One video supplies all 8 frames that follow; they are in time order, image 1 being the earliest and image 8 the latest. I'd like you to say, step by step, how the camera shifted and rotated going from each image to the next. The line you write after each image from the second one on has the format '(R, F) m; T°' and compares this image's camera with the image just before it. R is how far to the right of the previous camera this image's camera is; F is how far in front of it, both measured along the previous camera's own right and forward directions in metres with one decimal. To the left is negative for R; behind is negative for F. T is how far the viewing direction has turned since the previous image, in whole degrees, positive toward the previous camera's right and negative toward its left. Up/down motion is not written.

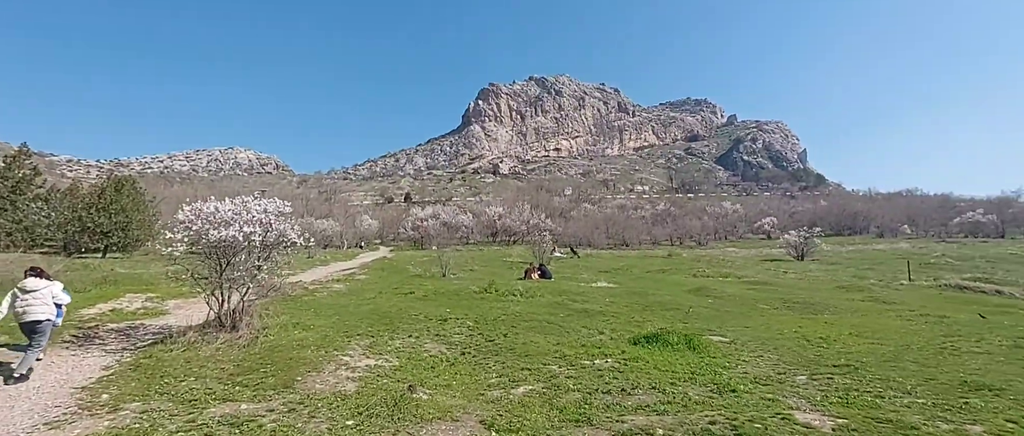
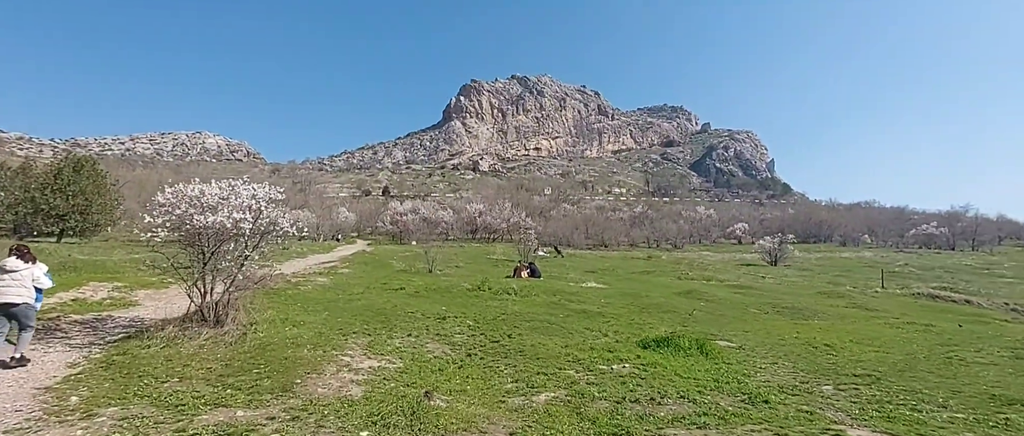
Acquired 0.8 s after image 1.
(-0.9, +0.5) m; +3°
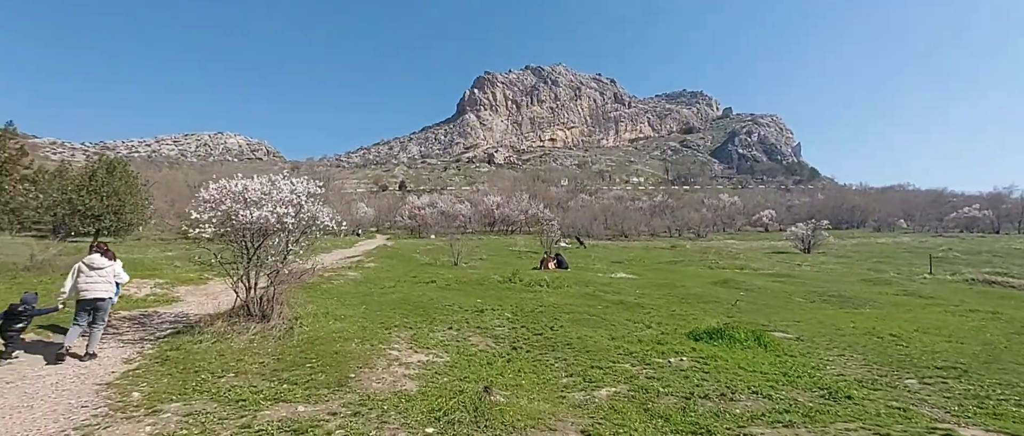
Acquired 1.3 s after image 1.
(-0.7, +0.4) m; -2°
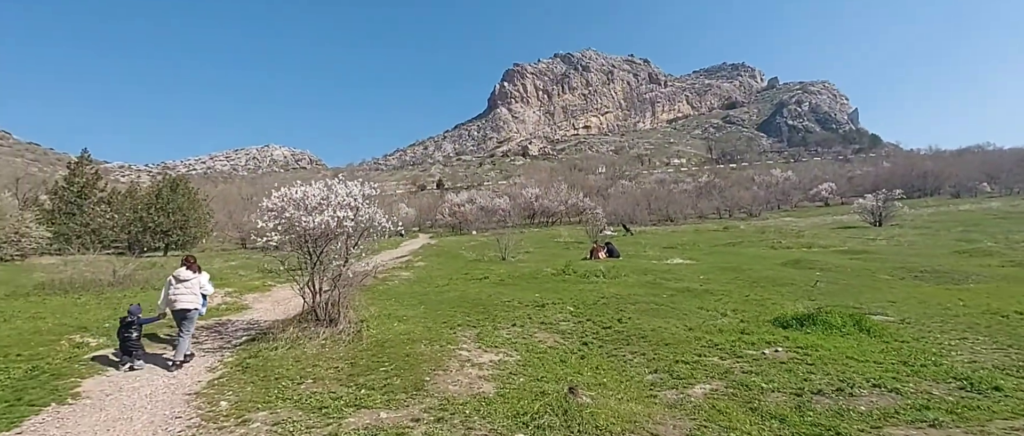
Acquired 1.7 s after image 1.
(-0.5, +0.5) m; -5°
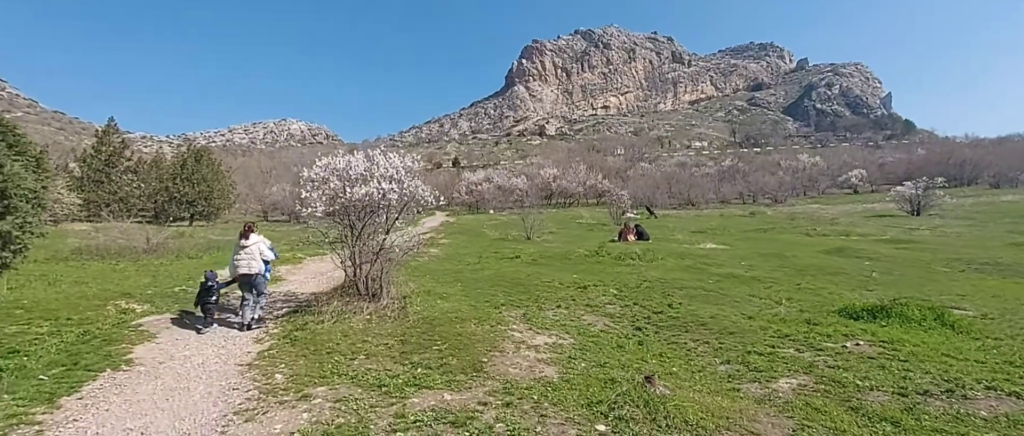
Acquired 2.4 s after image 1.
(-0.9, +0.5) m; -2°
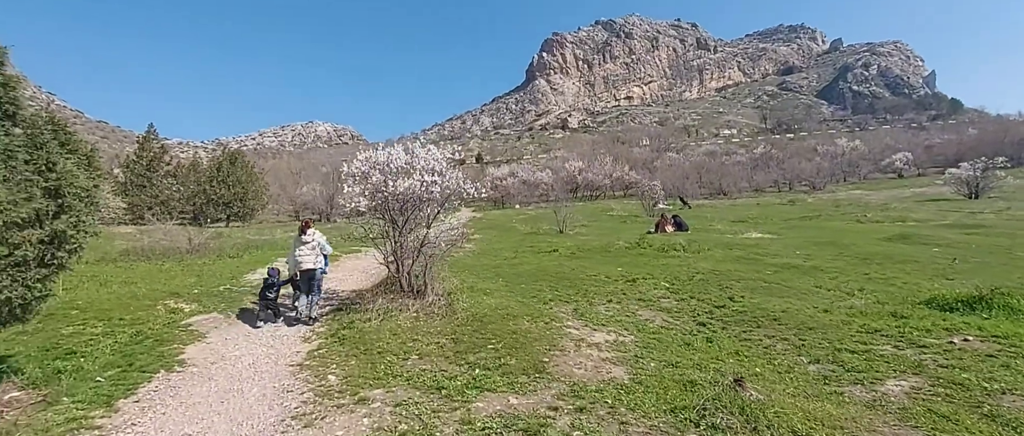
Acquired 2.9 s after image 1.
(-0.6, +0.6) m; -3°
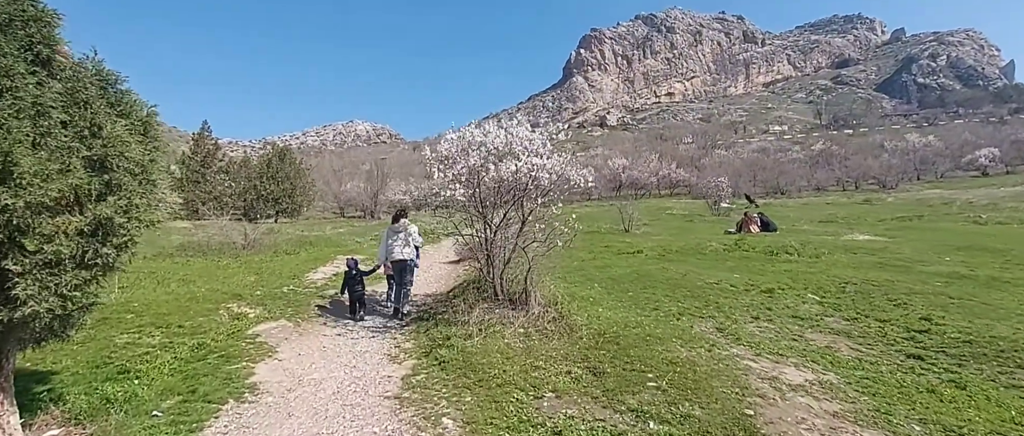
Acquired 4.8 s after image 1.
(-1.8, +2.2) m; -4°
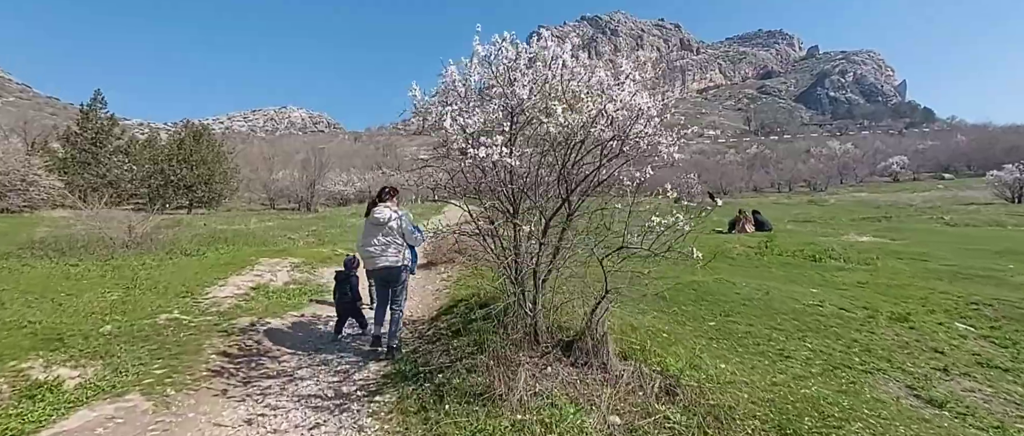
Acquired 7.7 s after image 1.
(-1.4, +4.4) m; +7°
